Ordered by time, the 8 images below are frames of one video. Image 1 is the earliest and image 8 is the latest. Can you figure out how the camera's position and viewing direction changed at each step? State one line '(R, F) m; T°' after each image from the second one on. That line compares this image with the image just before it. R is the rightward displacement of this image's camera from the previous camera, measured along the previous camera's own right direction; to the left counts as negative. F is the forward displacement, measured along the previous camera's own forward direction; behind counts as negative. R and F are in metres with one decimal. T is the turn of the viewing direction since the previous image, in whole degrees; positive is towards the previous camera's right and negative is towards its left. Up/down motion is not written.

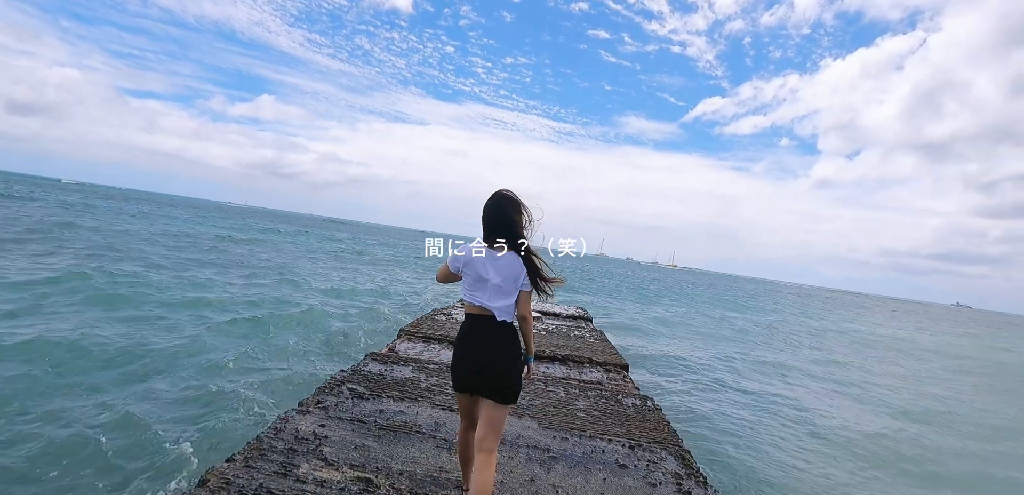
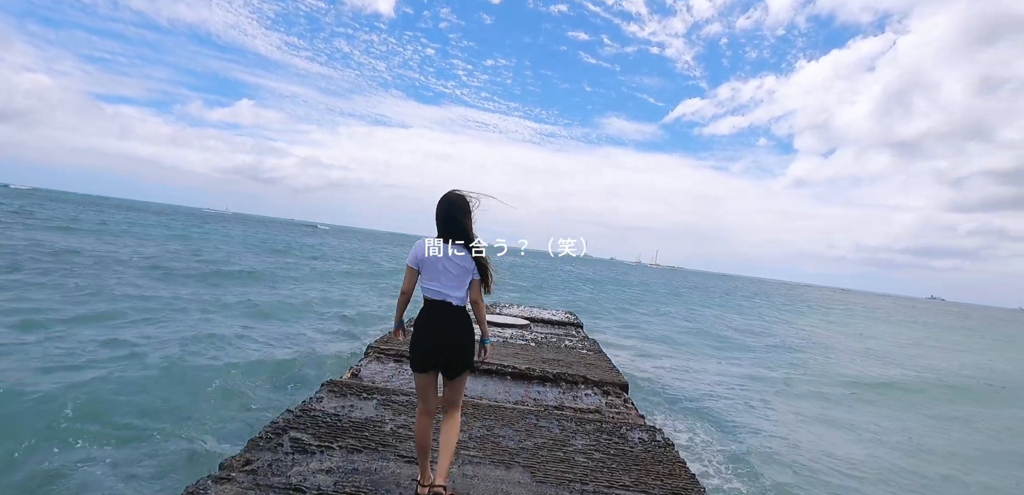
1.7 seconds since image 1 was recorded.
(0.0, +0.6) m; +2°
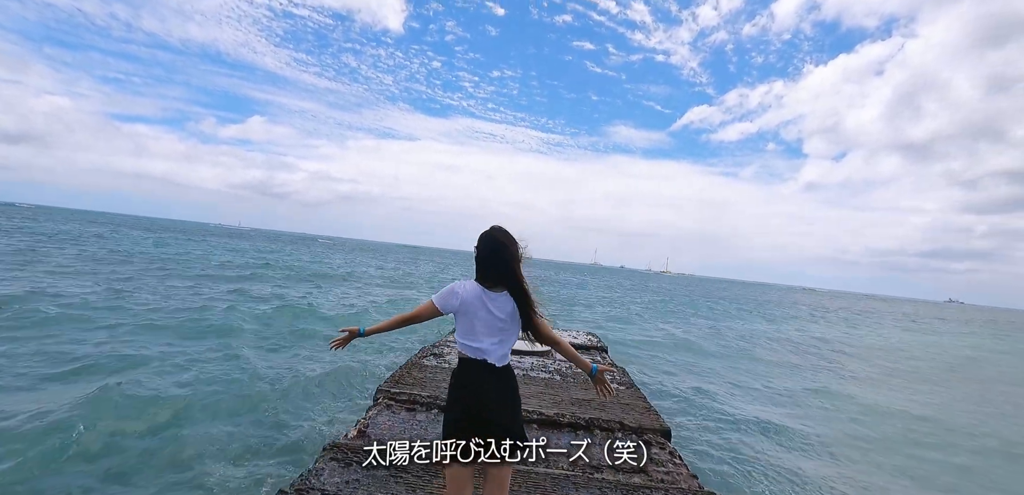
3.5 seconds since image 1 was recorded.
(-0.1, +0.5) m; -1°
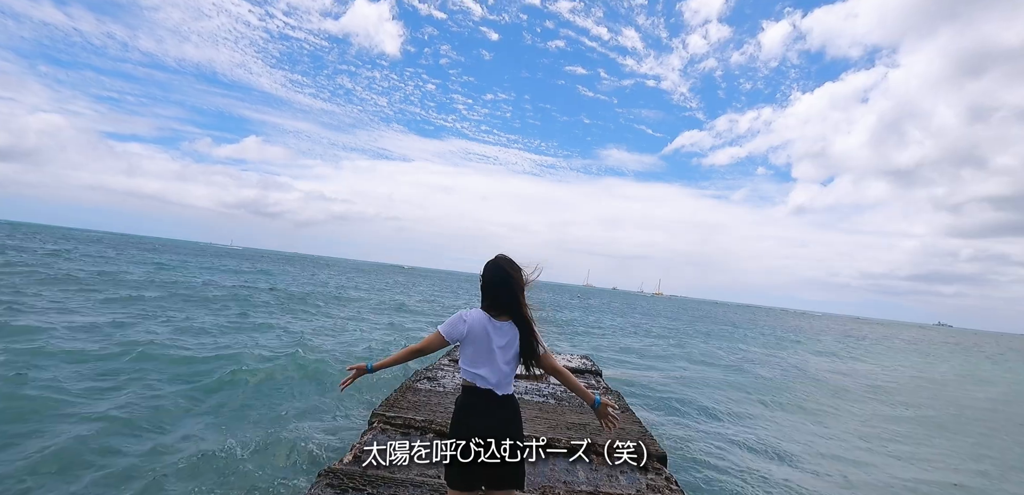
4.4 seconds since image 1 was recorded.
(0.0, 0.0) m; +1°
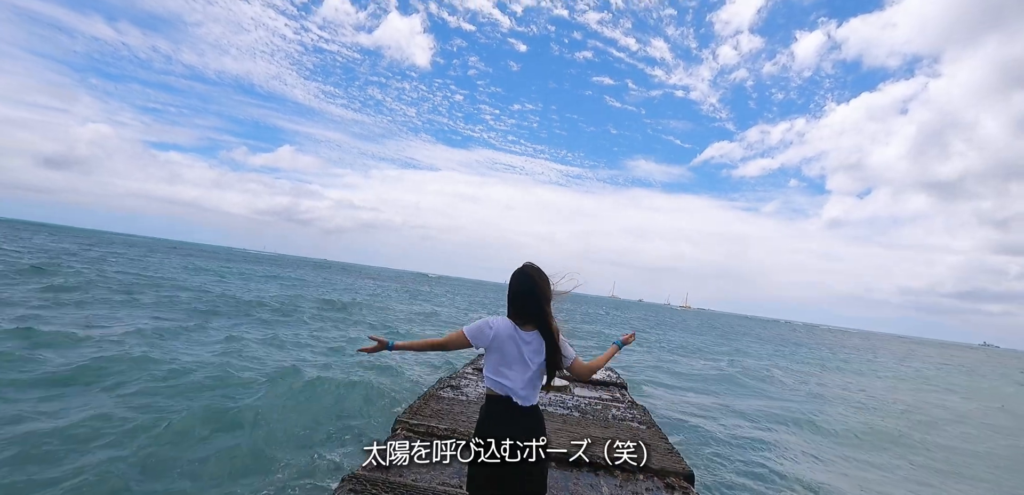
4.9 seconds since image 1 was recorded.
(0.0, +0.1) m; -3°
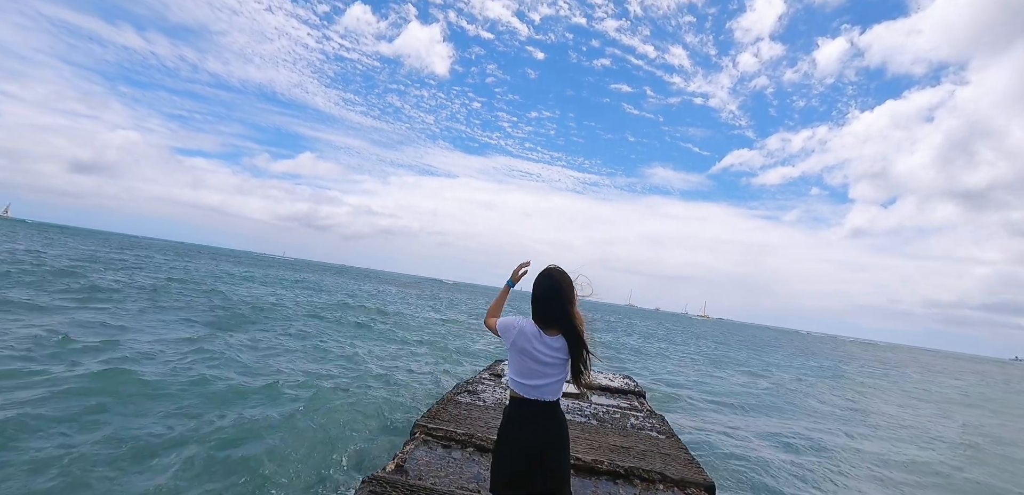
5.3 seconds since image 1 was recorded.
(-0.1, +0.1) m; -2°
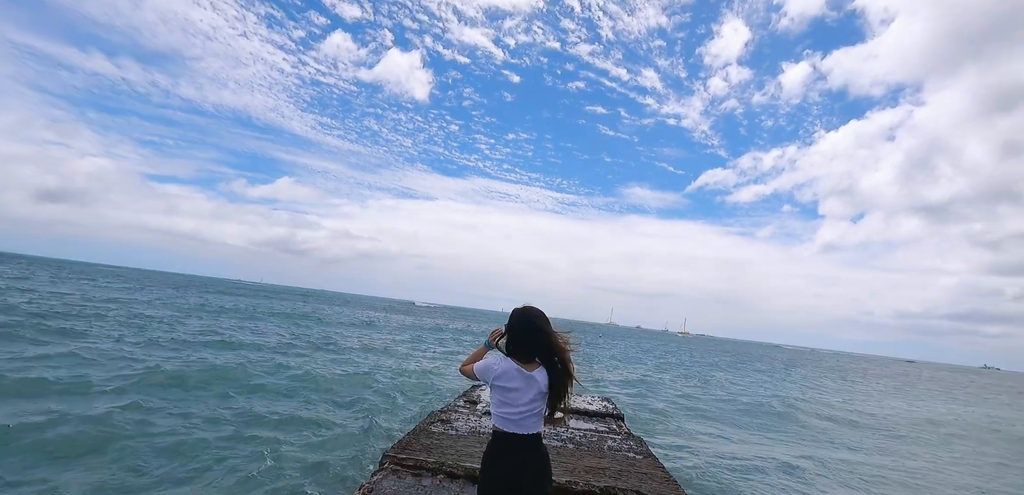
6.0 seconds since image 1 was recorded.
(+0.1, +0.3) m; +2°
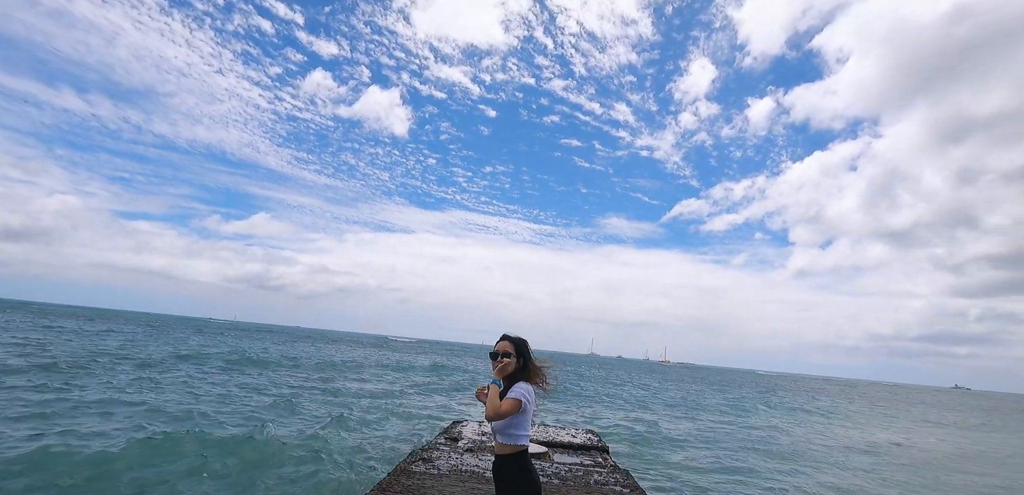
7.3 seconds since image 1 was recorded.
(+0.2, +0.4) m; +3°
